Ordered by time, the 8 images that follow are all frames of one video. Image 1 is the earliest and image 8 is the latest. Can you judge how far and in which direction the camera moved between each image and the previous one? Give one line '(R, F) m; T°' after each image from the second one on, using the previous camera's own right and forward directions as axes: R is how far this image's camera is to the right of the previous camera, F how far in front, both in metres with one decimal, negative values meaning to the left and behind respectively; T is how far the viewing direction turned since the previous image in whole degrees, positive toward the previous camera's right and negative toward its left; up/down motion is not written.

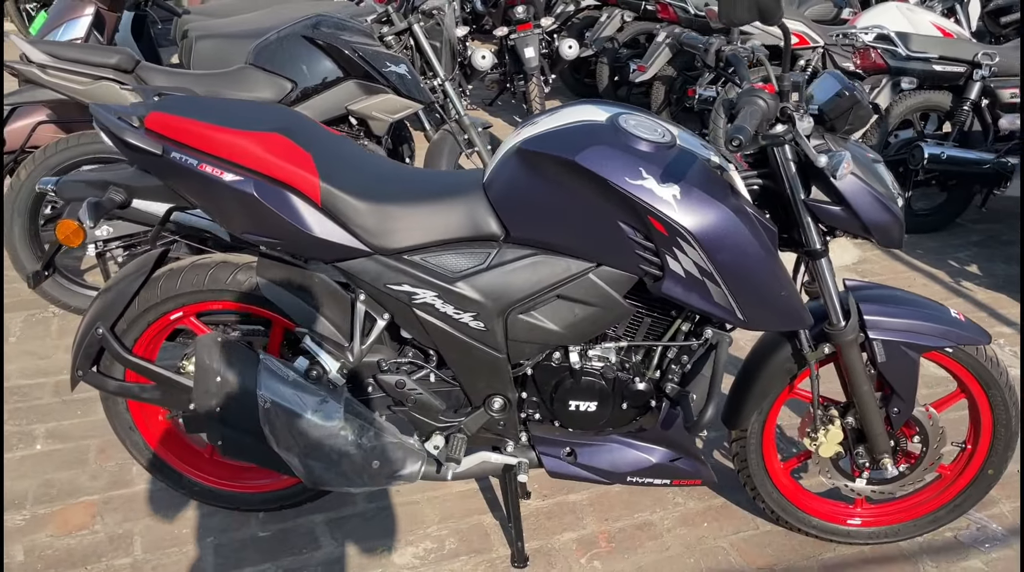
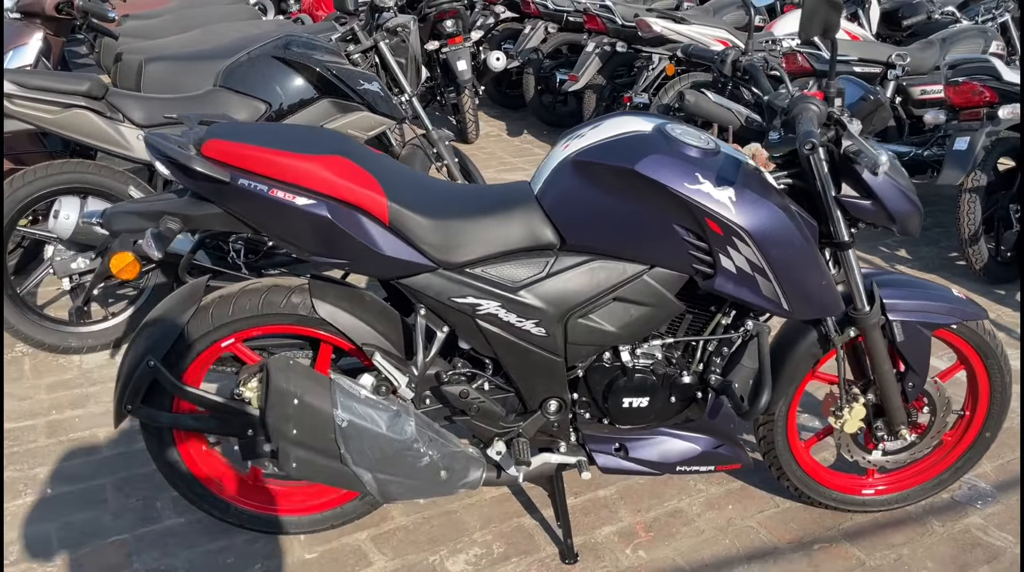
(-0.4, -0.1) m; +7°
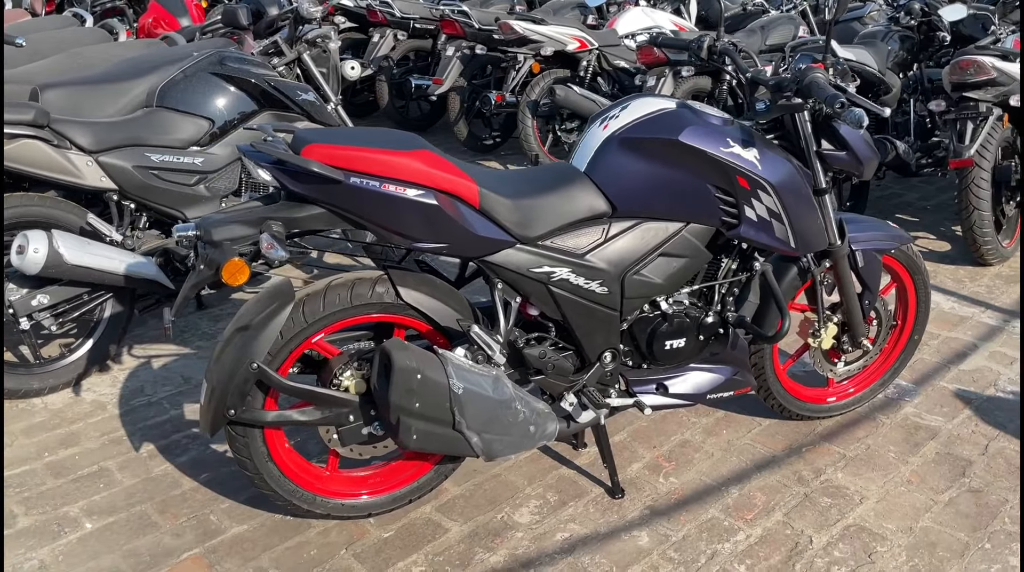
(-0.8, -0.2) m; +14°
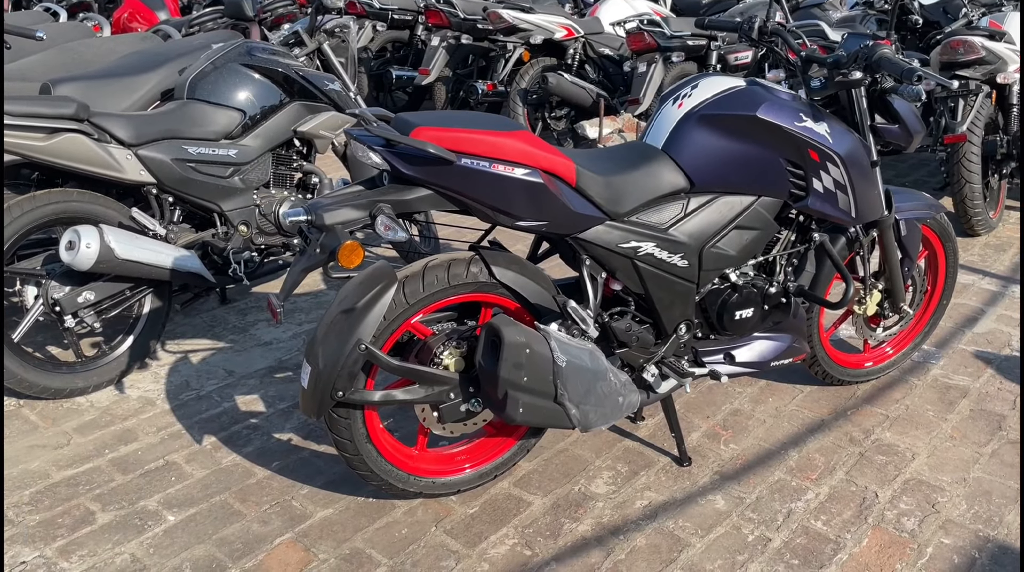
(-0.4, -0.1) m; +4°
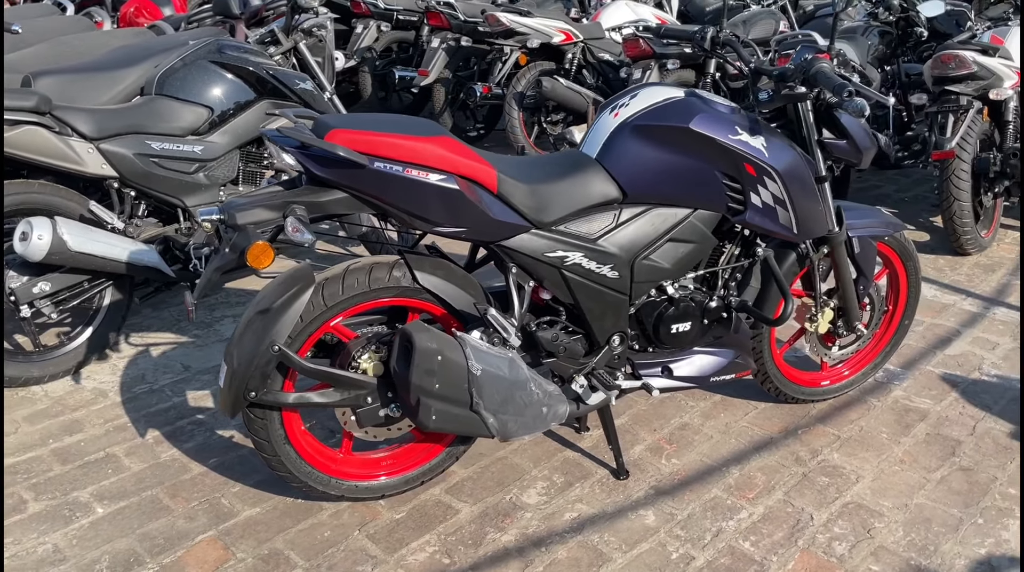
(+0.3, 0.0) m; -2°
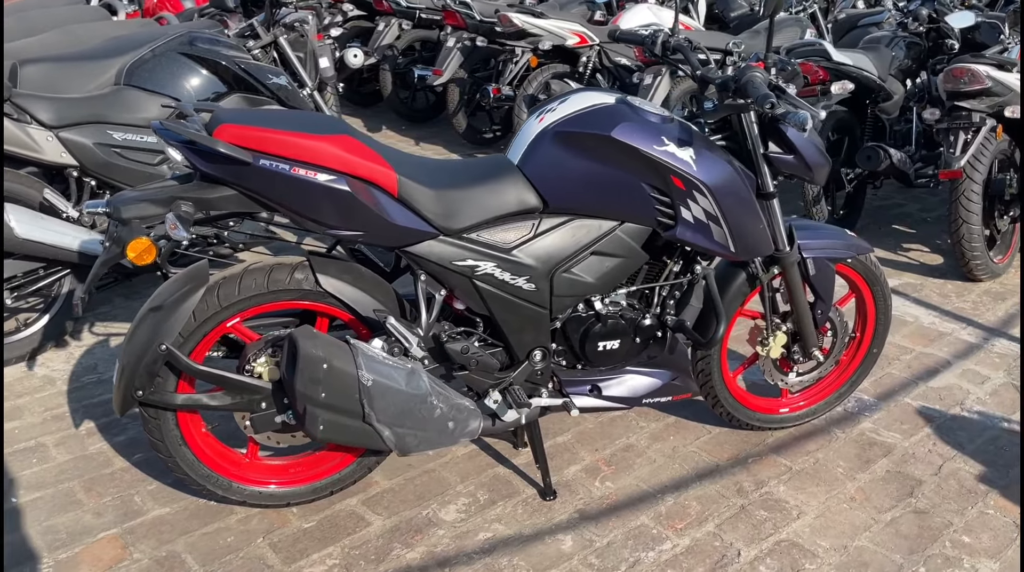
(+0.4, +0.1) m; -4°
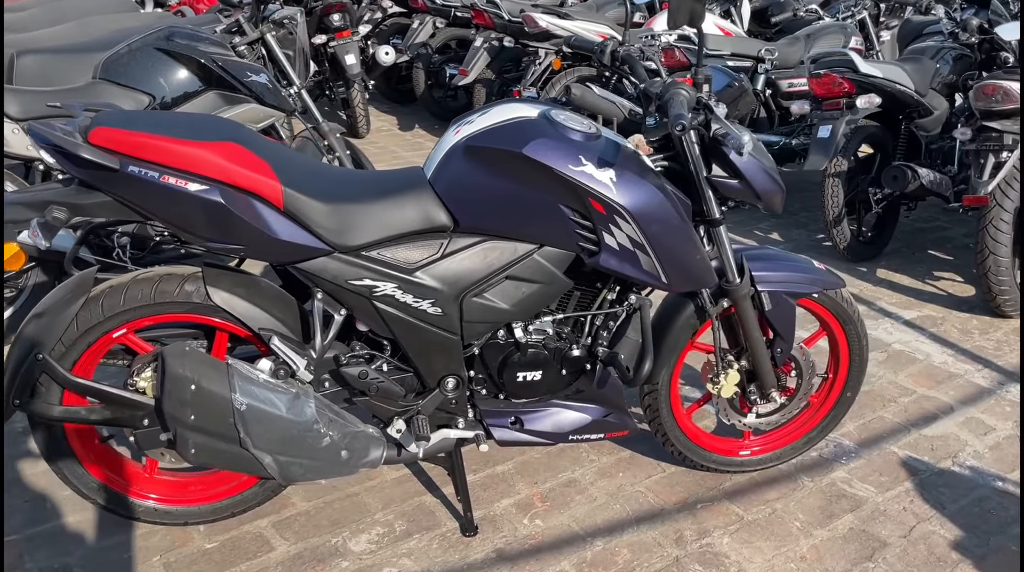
(+0.5, +0.2) m; -5°
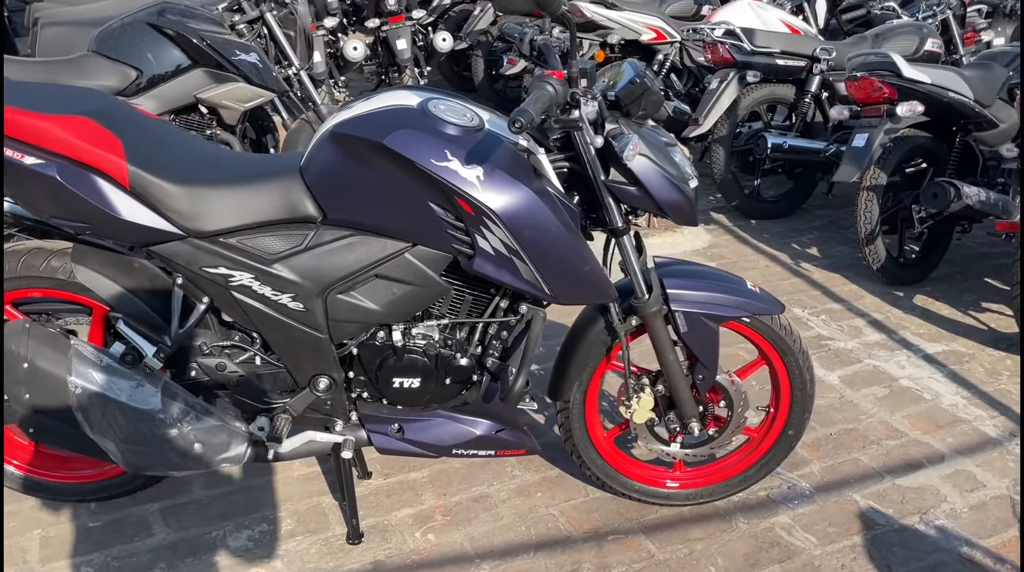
(+0.6, +0.2) m; -8°
